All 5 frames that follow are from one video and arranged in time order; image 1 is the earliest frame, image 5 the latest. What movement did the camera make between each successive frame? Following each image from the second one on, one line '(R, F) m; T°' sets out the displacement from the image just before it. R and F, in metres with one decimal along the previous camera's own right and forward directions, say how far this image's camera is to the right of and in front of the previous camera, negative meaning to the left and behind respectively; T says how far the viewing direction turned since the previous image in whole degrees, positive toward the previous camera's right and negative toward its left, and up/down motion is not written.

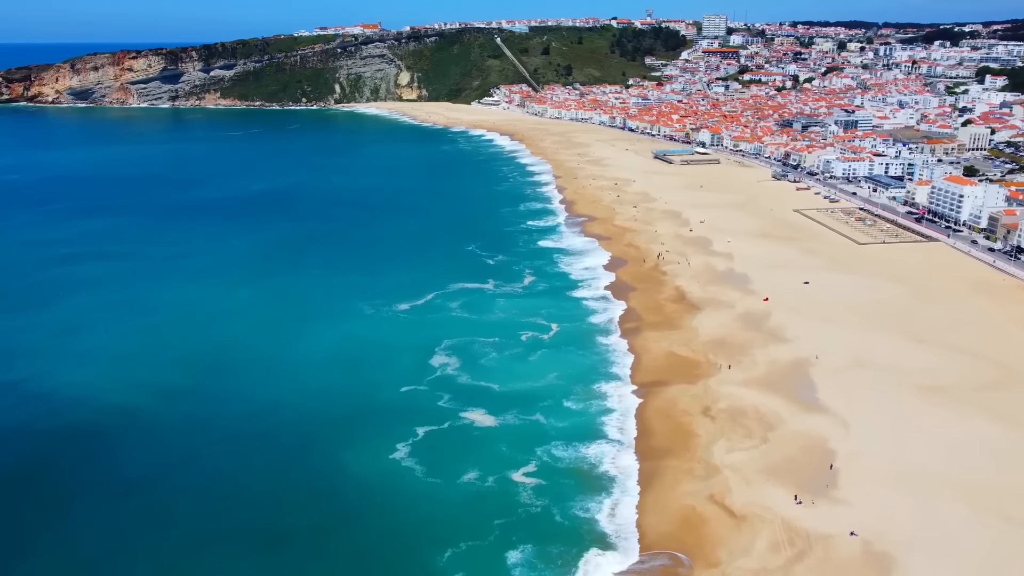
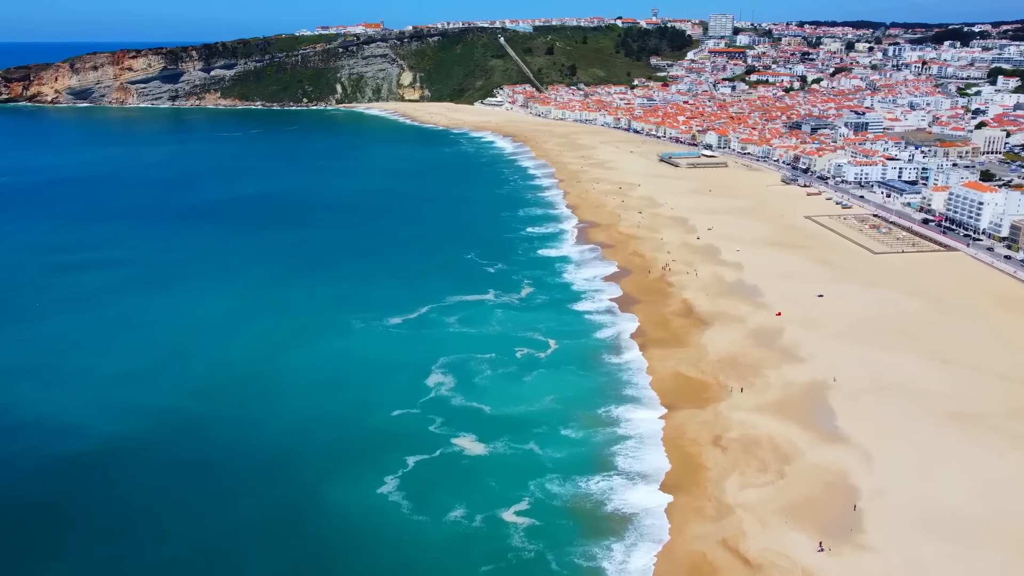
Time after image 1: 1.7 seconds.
(+0.3, +2.0) m; 0°
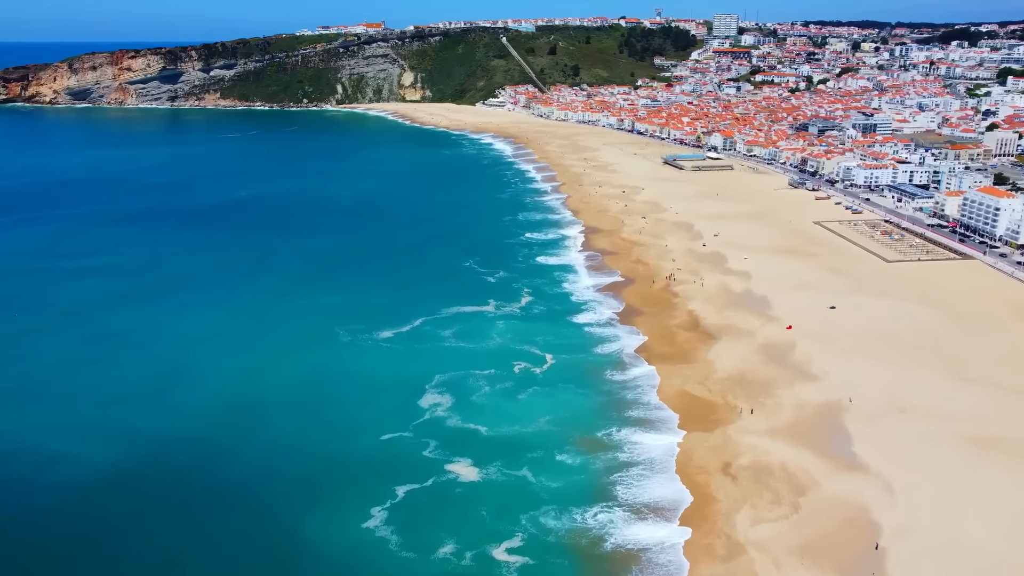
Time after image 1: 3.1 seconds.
(+0.3, +1.6) m; 0°
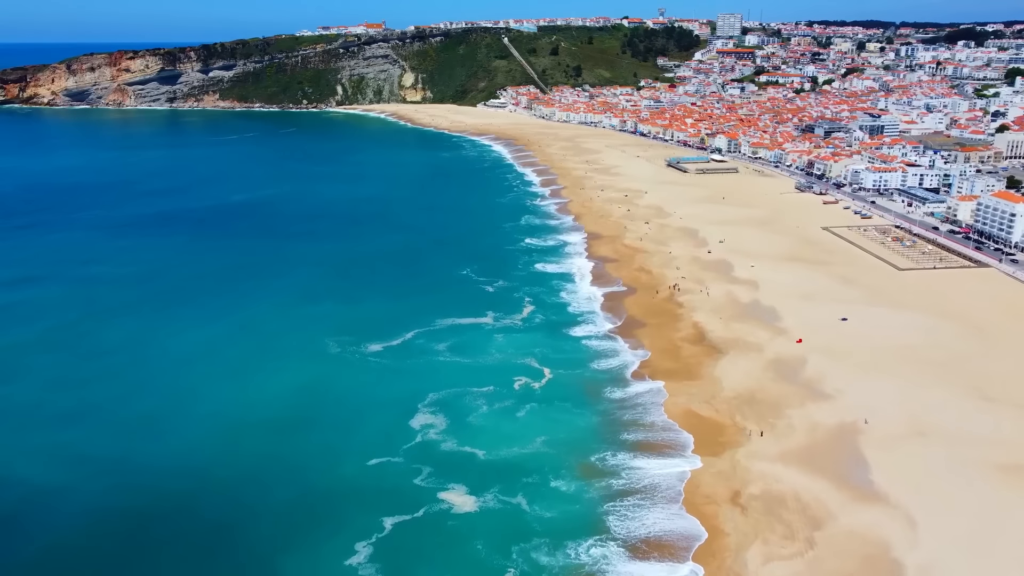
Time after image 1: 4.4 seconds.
(+0.3, +1.5) m; 0°
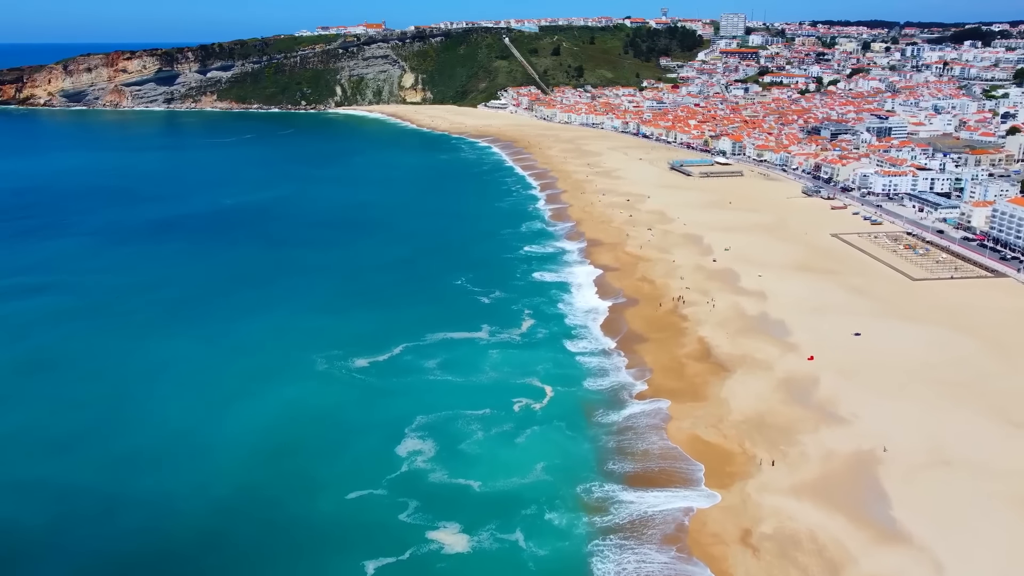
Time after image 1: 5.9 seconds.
(+0.3, +1.8) m; 0°
